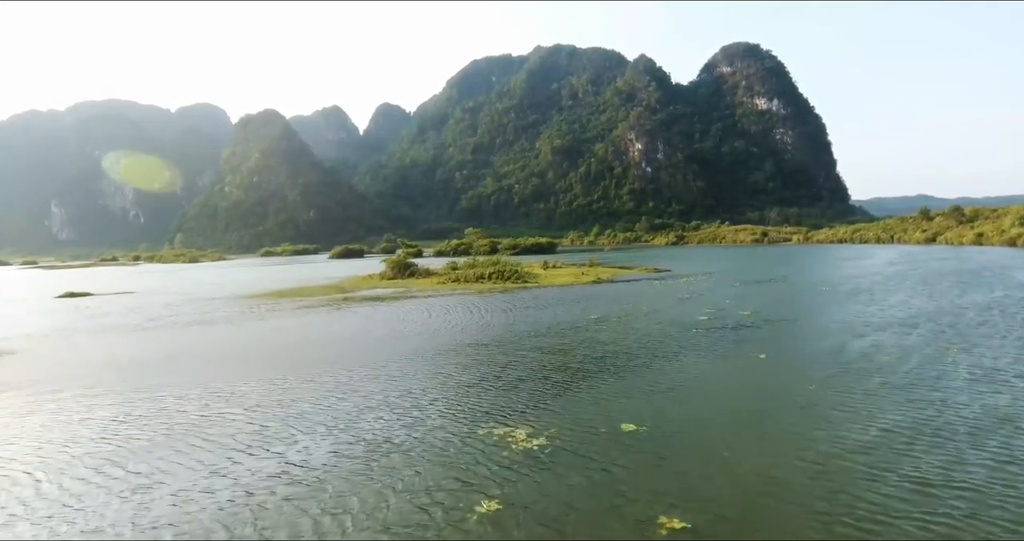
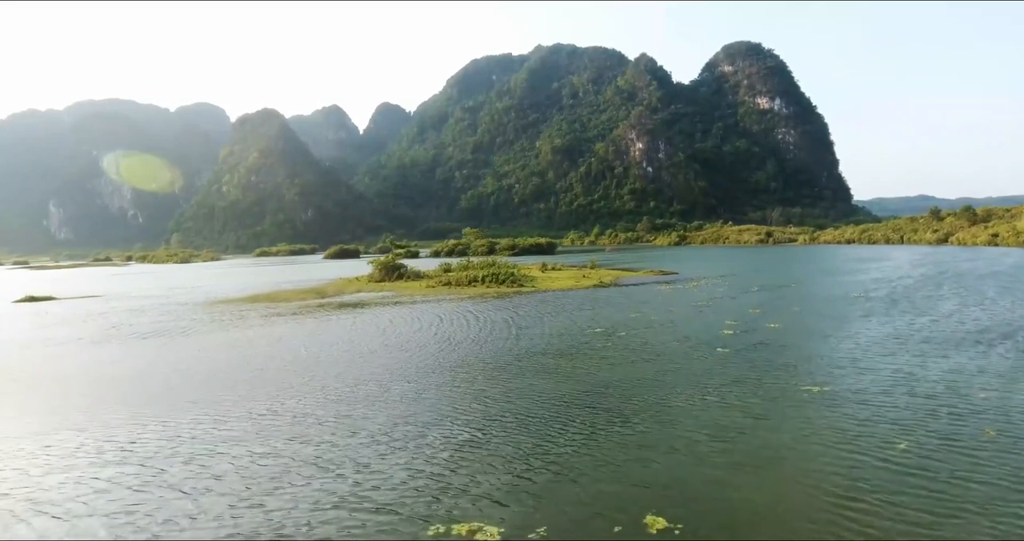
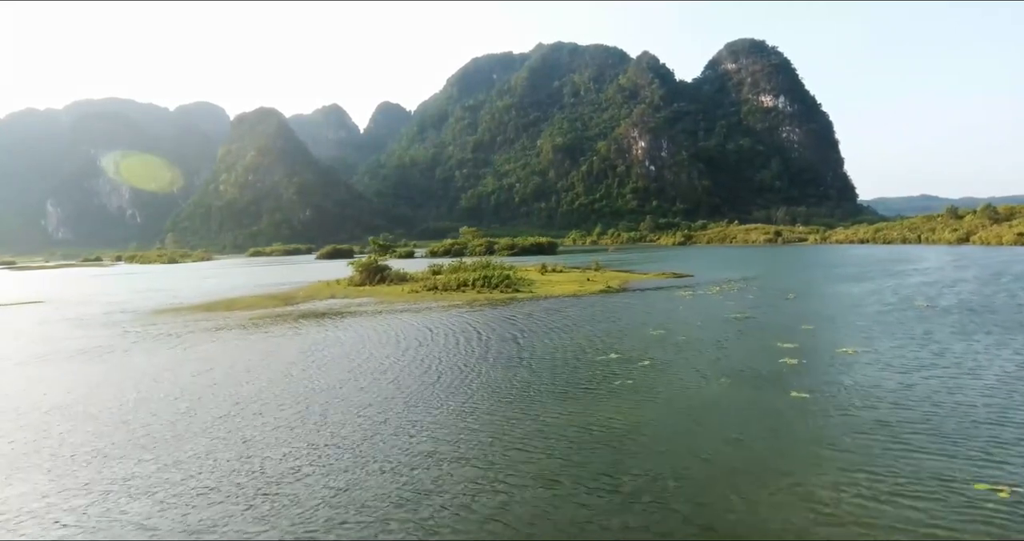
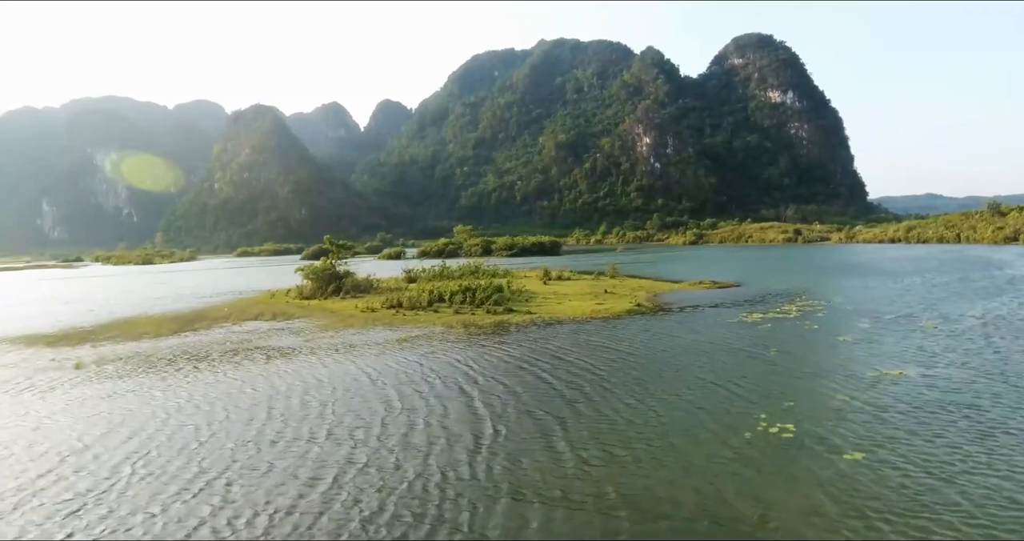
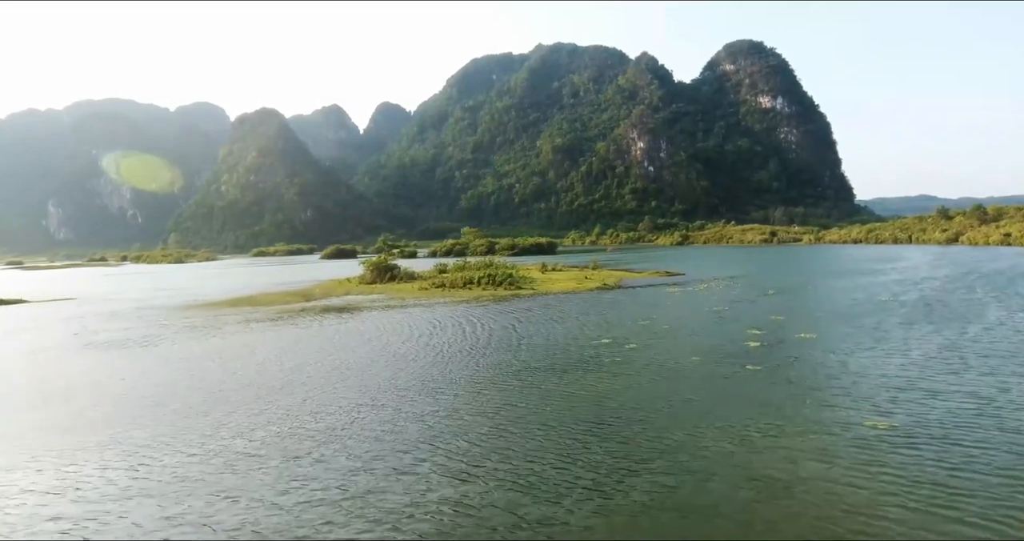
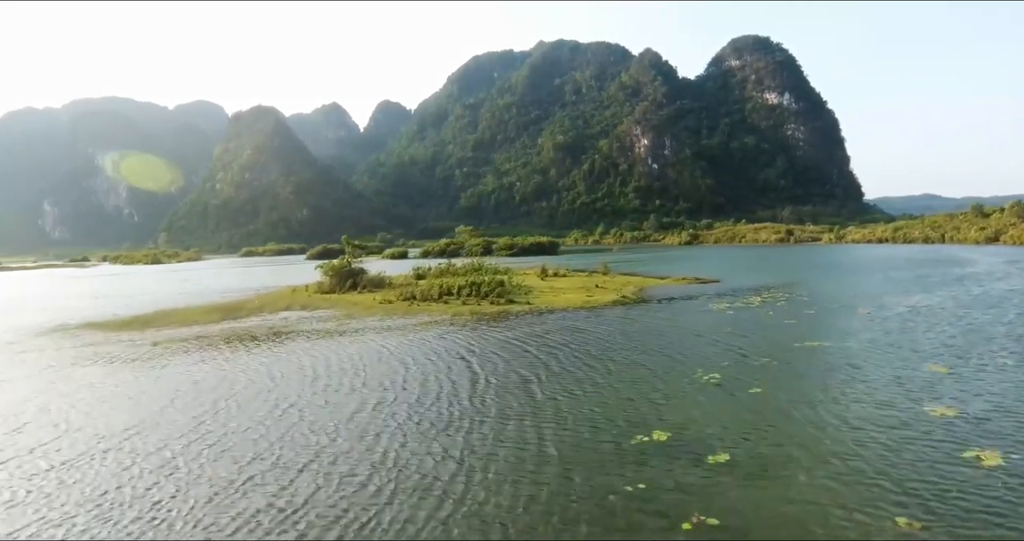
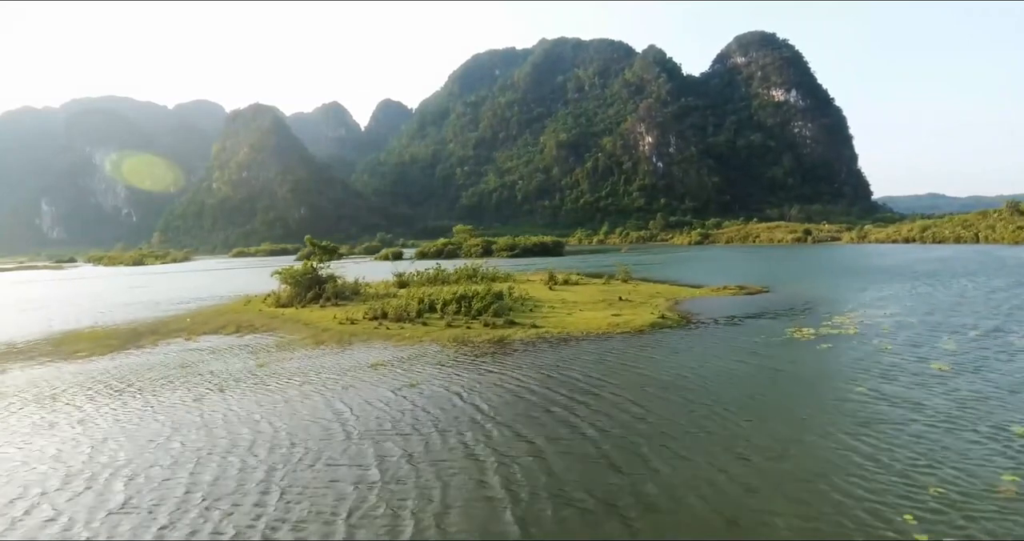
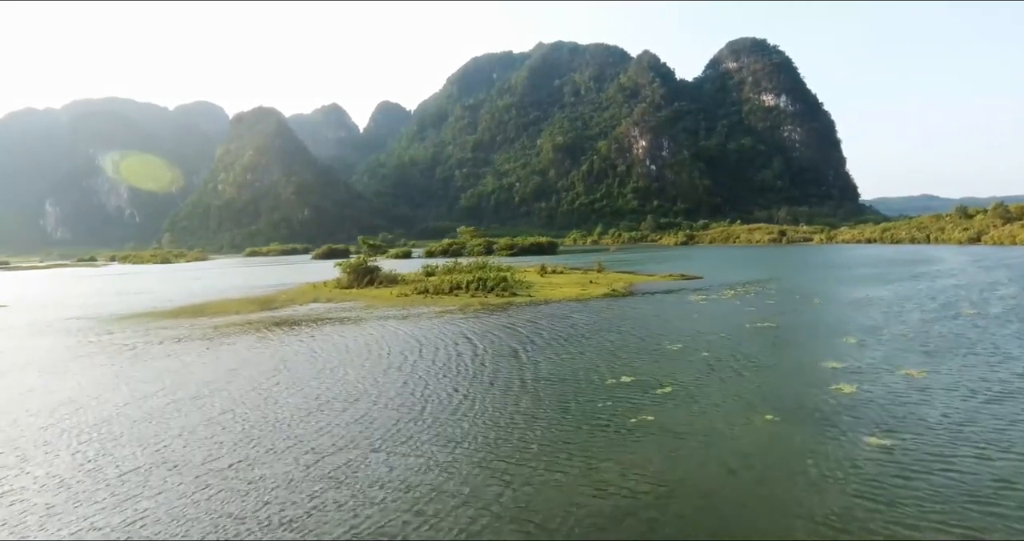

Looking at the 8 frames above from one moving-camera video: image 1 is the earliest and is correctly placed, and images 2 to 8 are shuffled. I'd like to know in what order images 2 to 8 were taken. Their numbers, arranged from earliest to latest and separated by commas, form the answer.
2, 5, 3, 8, 6, 4, 7
